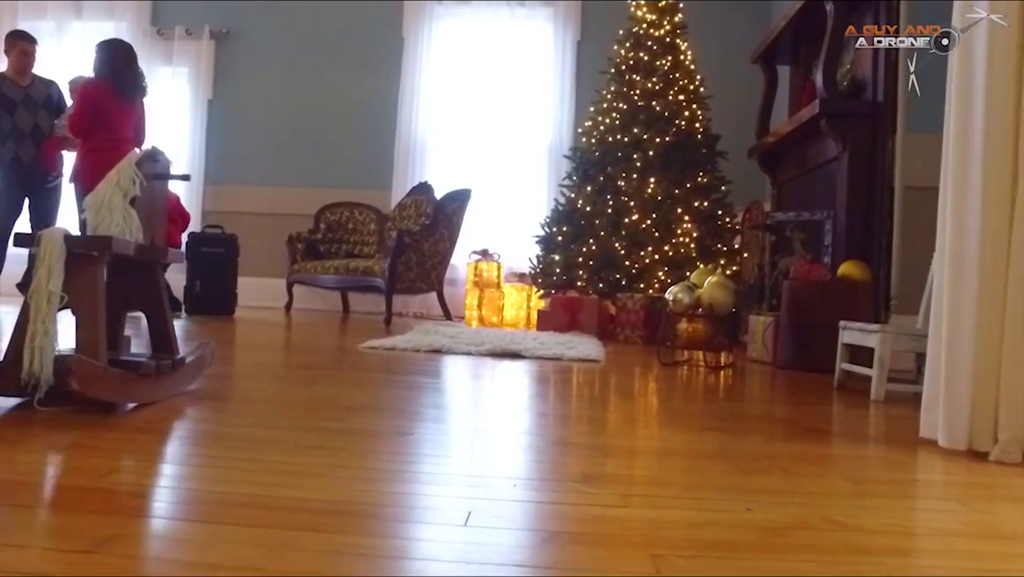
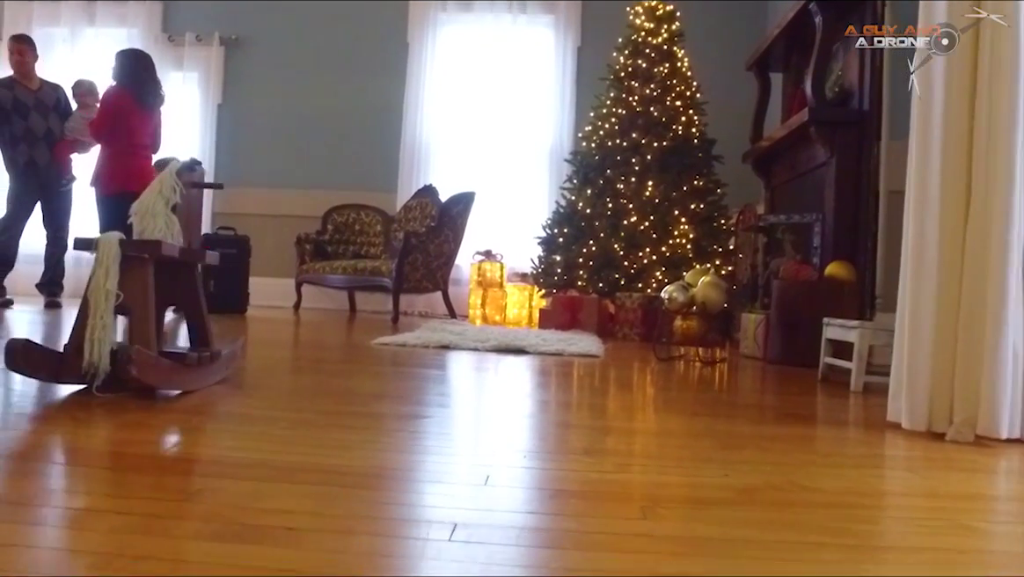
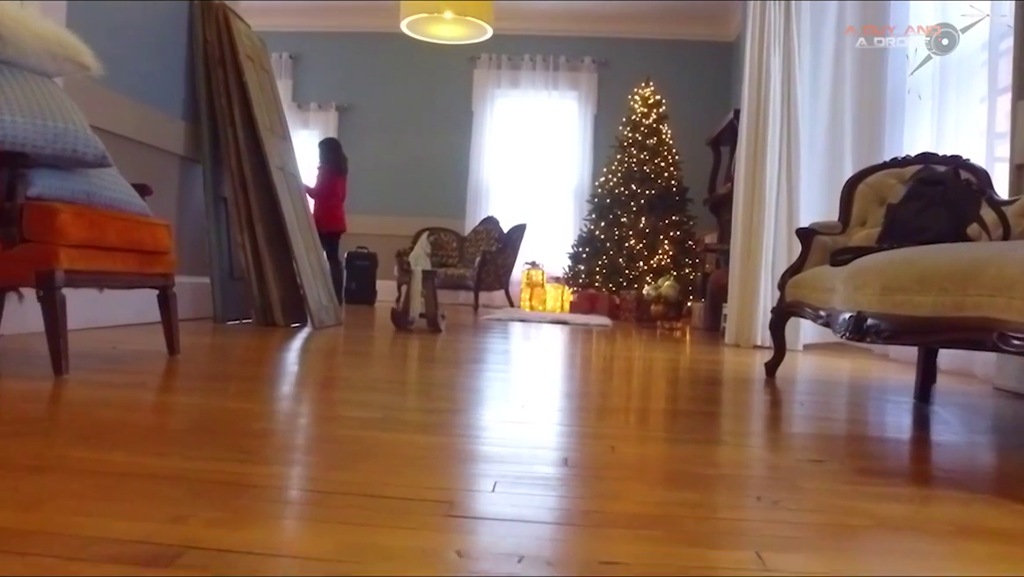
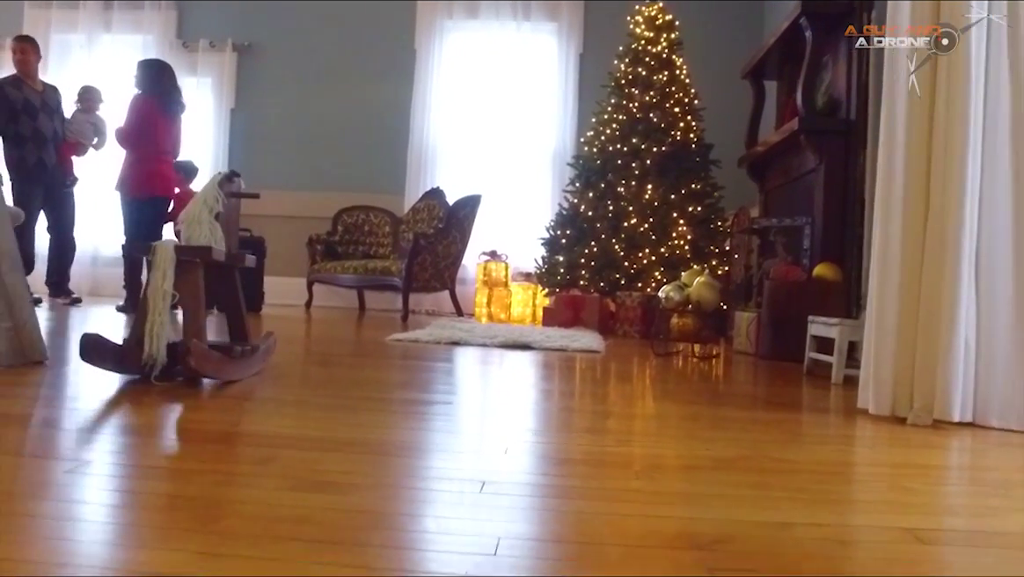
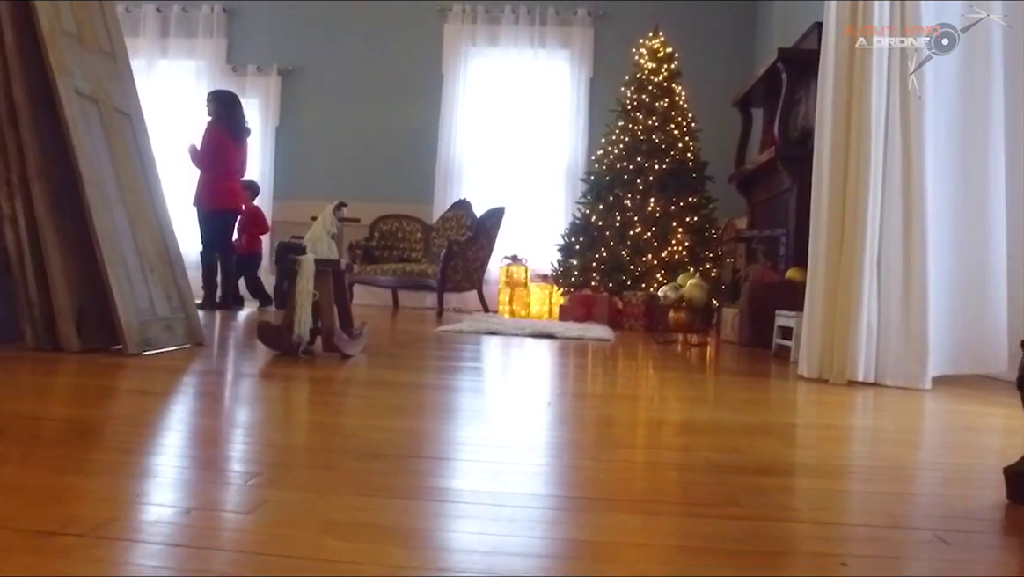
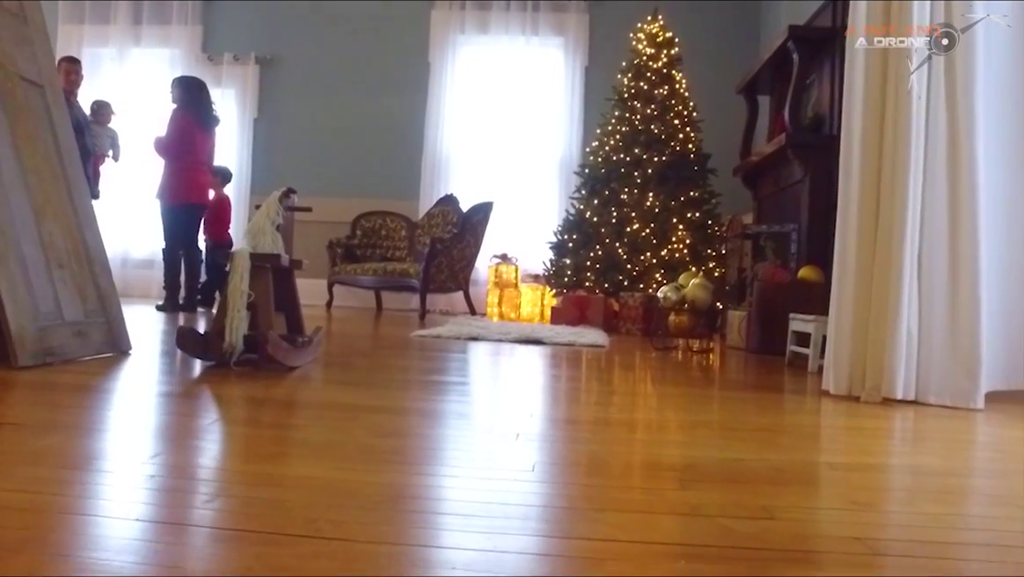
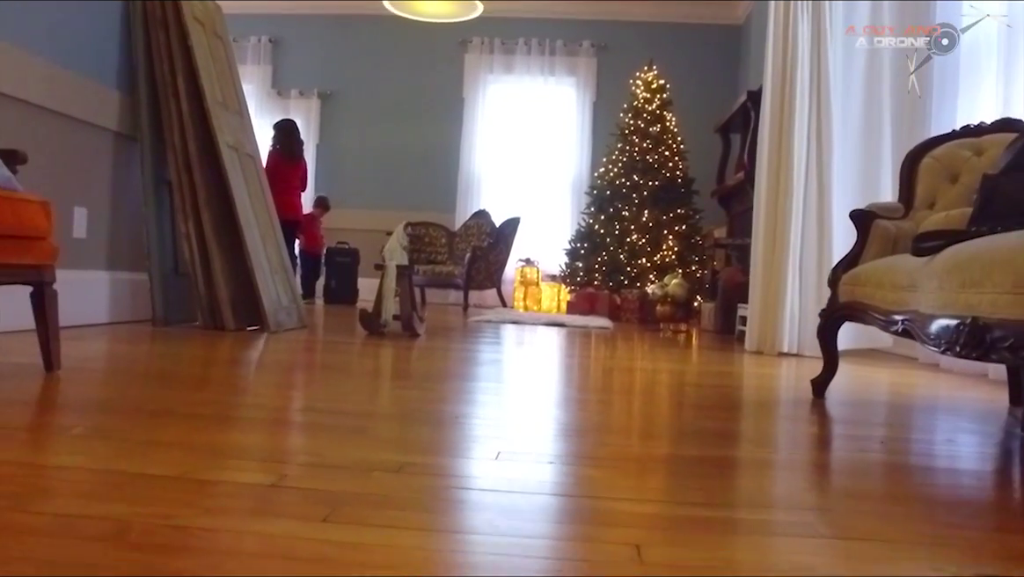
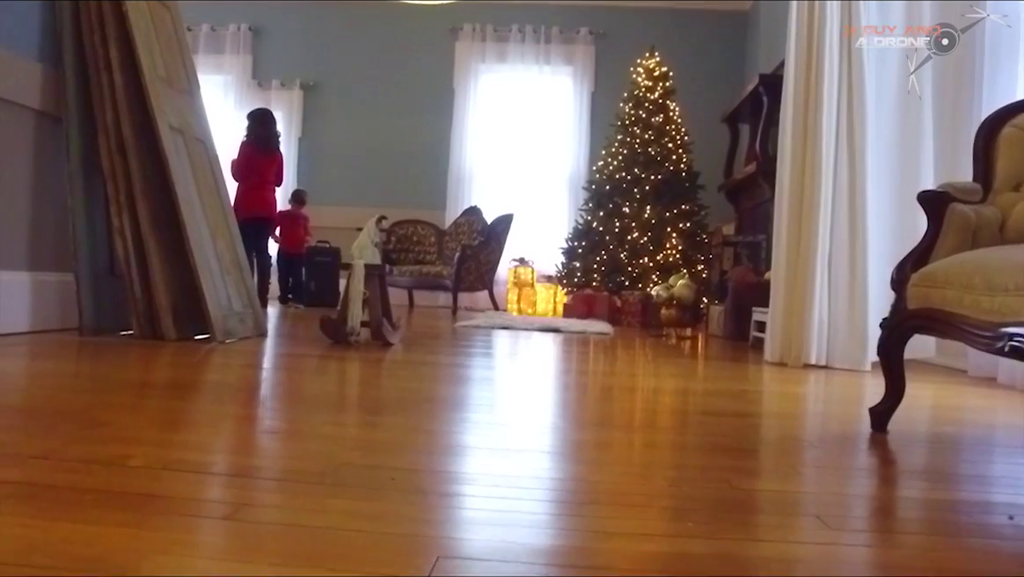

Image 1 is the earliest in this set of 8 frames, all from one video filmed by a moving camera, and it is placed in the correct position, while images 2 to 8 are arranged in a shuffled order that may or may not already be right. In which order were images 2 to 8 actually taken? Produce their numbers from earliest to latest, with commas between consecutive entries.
2, 4, 6, 5, 8, 7, 3
